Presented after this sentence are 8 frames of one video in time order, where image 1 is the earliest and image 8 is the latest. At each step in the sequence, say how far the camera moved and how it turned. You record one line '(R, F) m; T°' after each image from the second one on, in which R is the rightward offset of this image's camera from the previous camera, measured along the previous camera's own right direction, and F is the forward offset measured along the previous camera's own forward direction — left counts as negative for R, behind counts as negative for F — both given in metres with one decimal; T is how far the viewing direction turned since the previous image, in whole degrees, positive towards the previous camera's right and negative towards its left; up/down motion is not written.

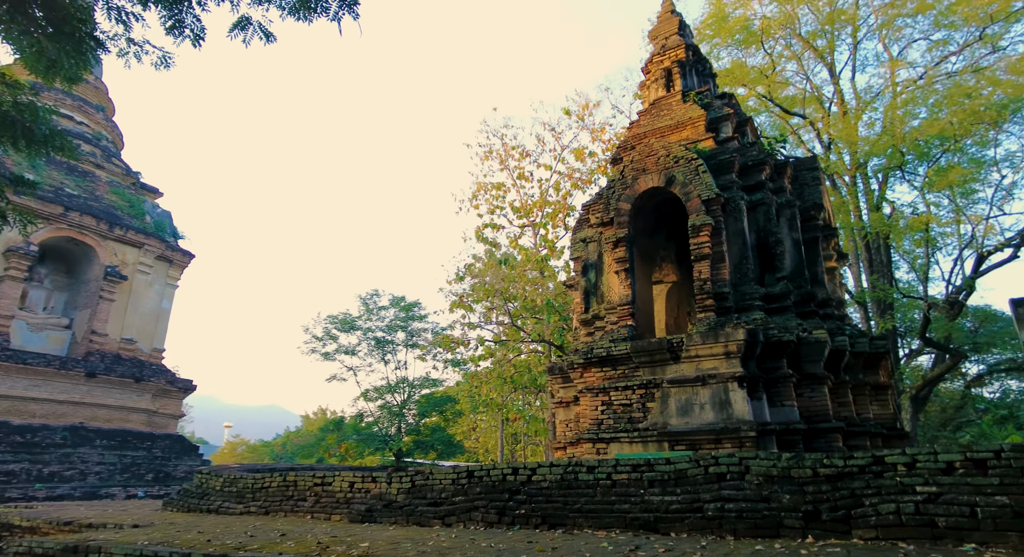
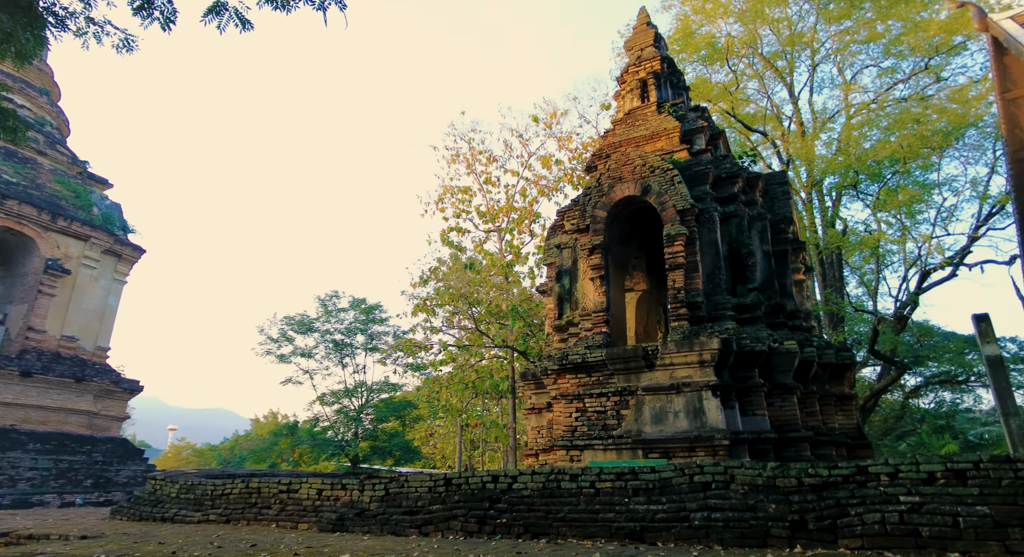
(-0.2, +0.1) m; +4°
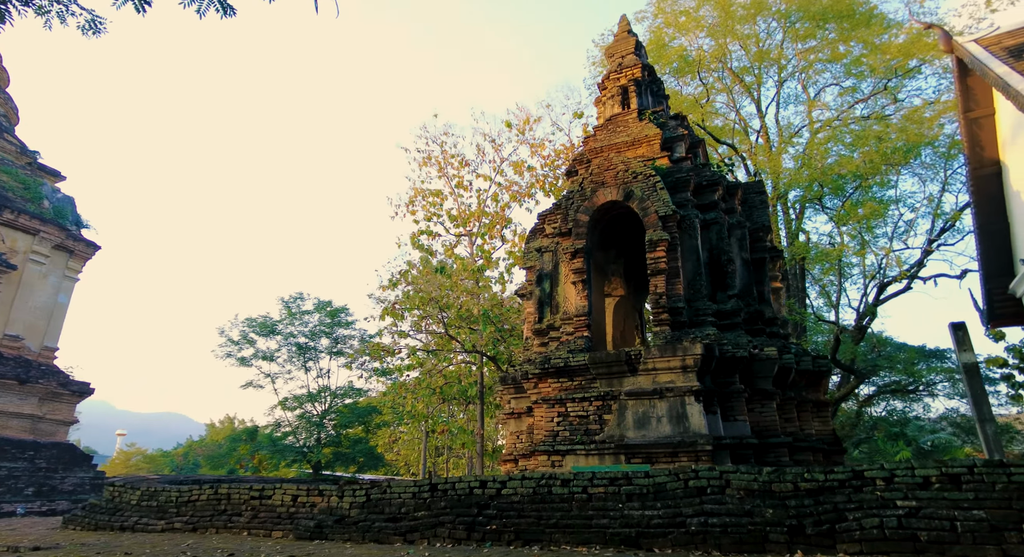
(-0.2, +0.1) m; +3°
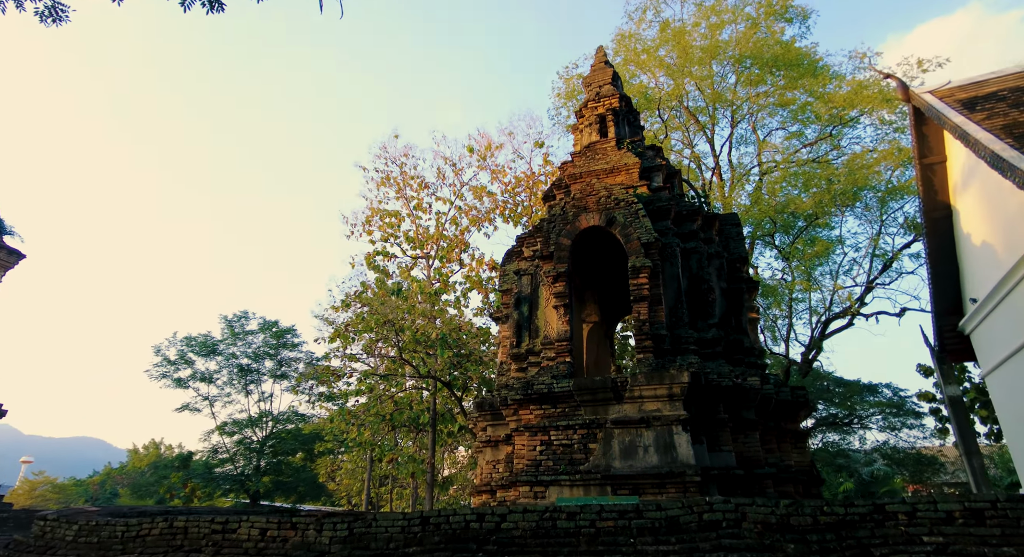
(-0.5, +0.2) m; +5°
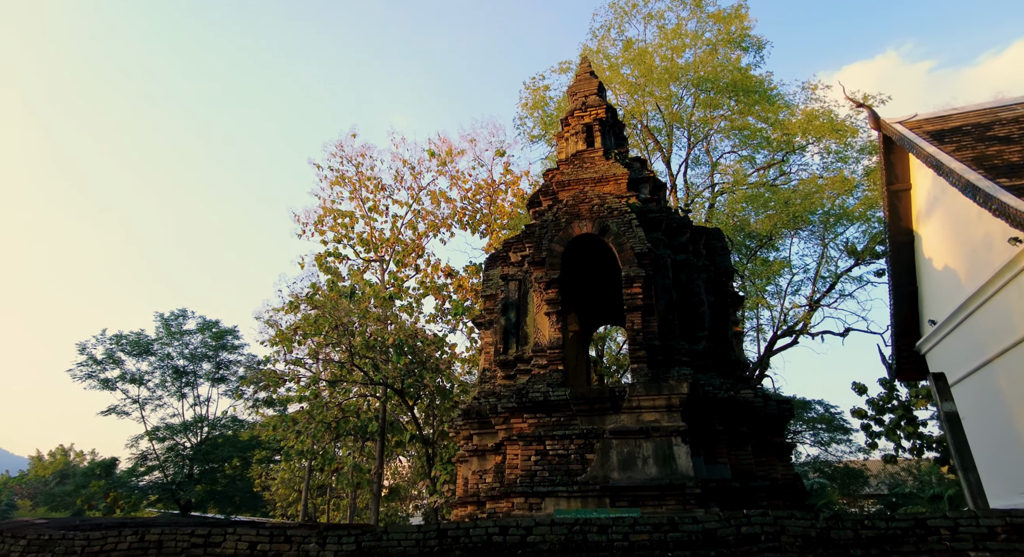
(-0.7, +0.2) m; +5°
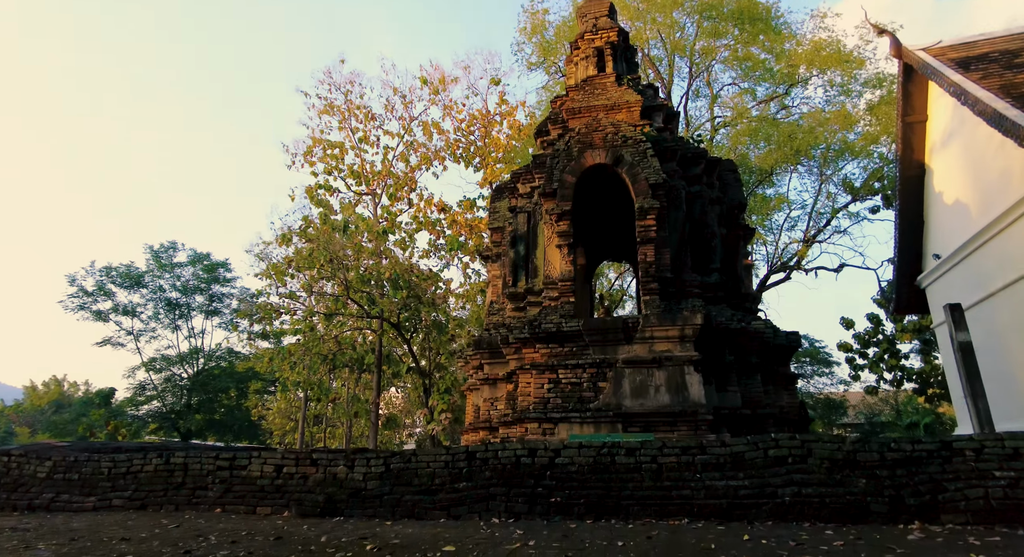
(-0.3, +0.1) m; +1°
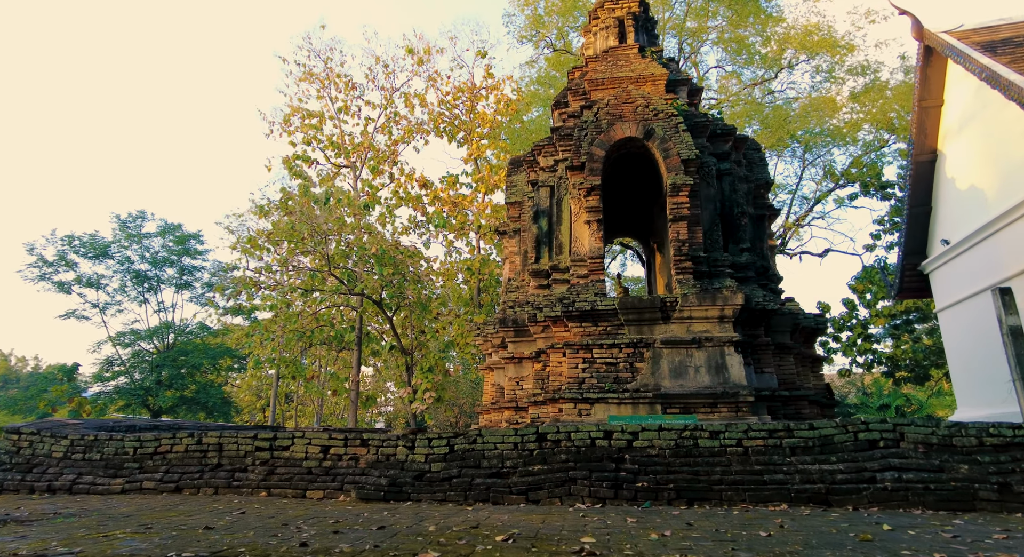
(-0.8, +0.3) m; +3°
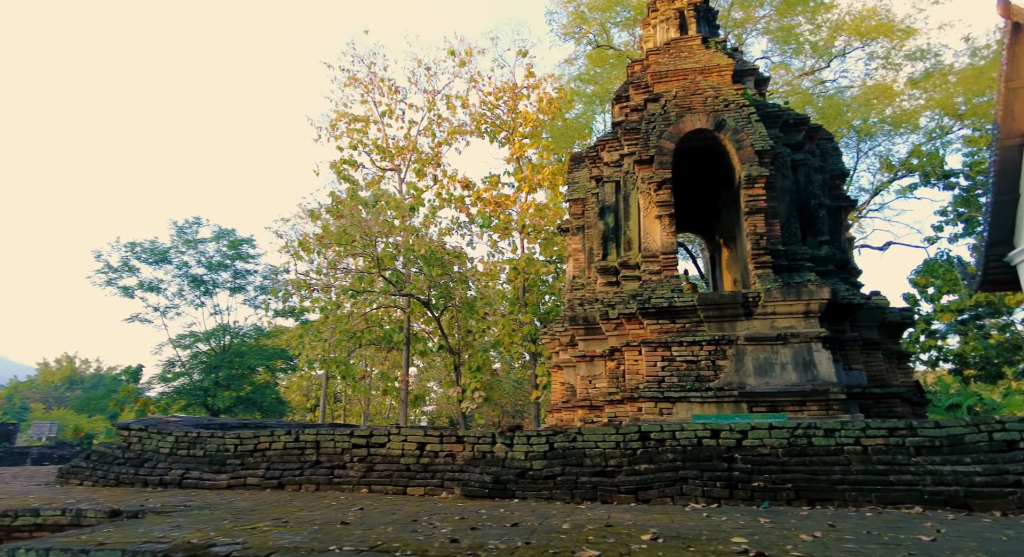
(-0.5, 0.0) m; -3°
